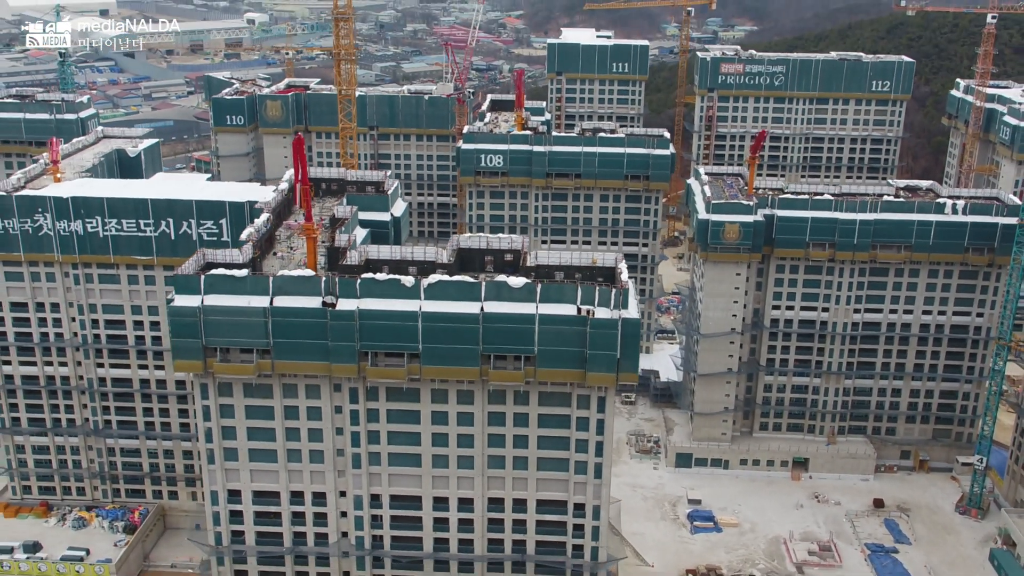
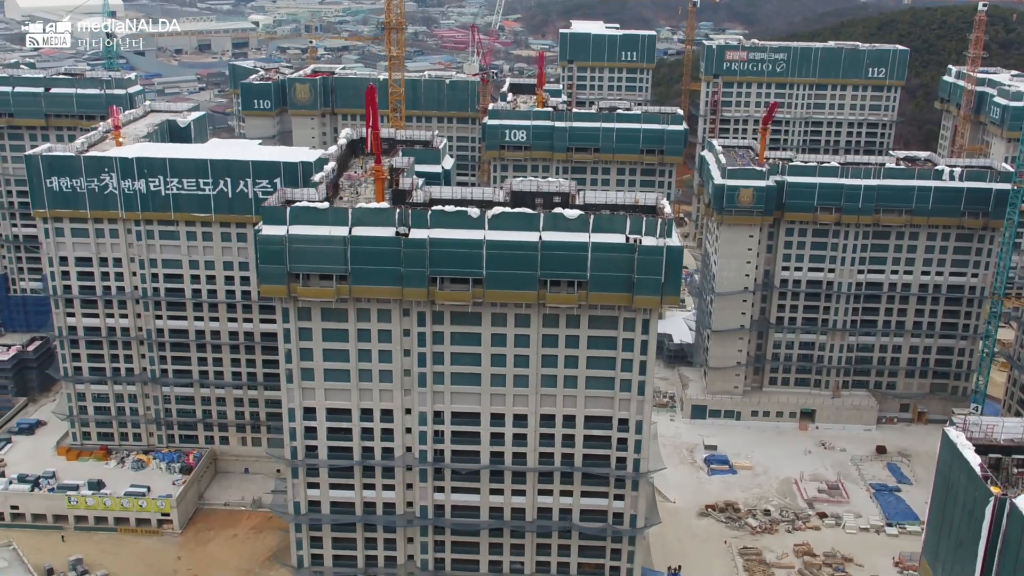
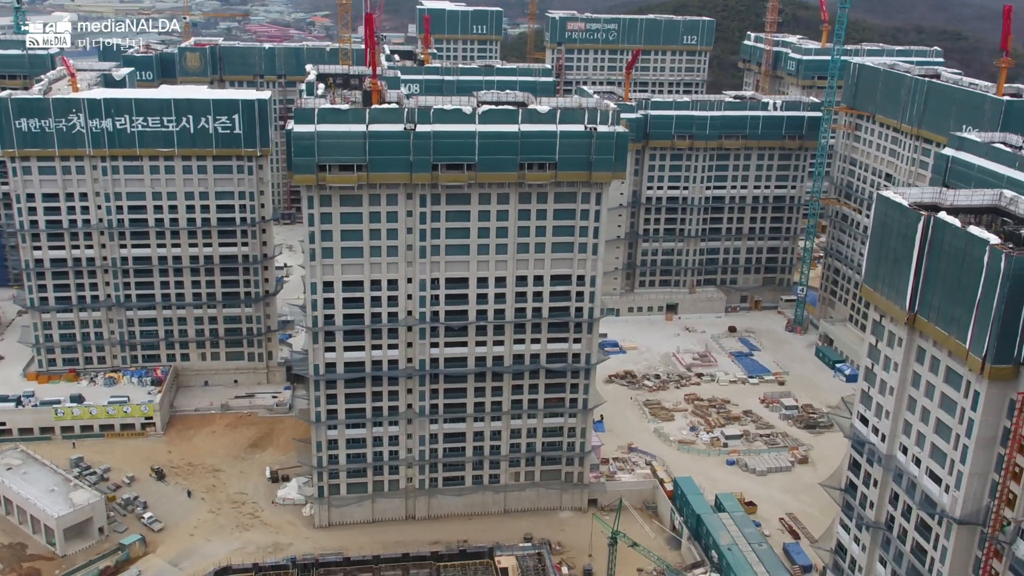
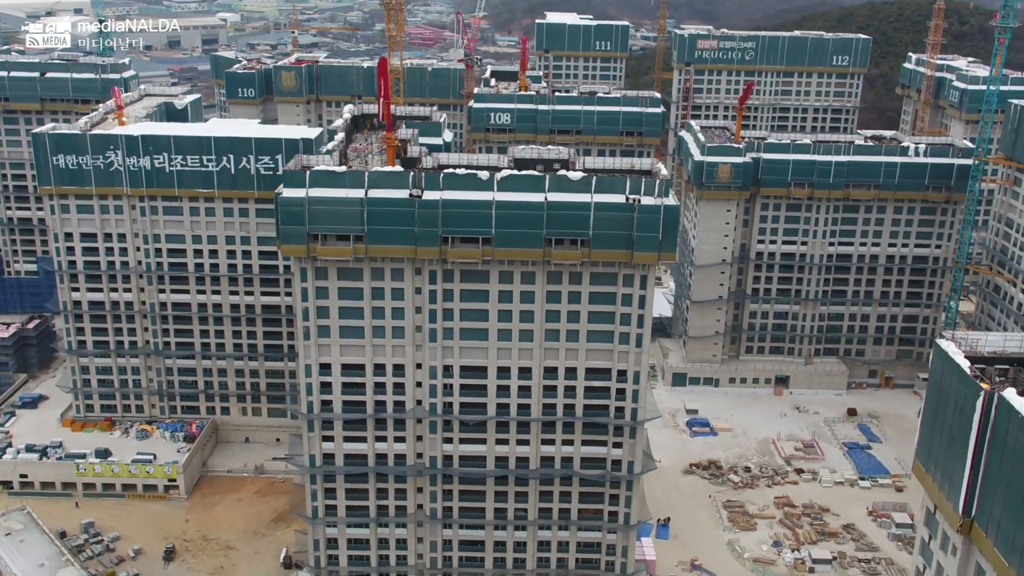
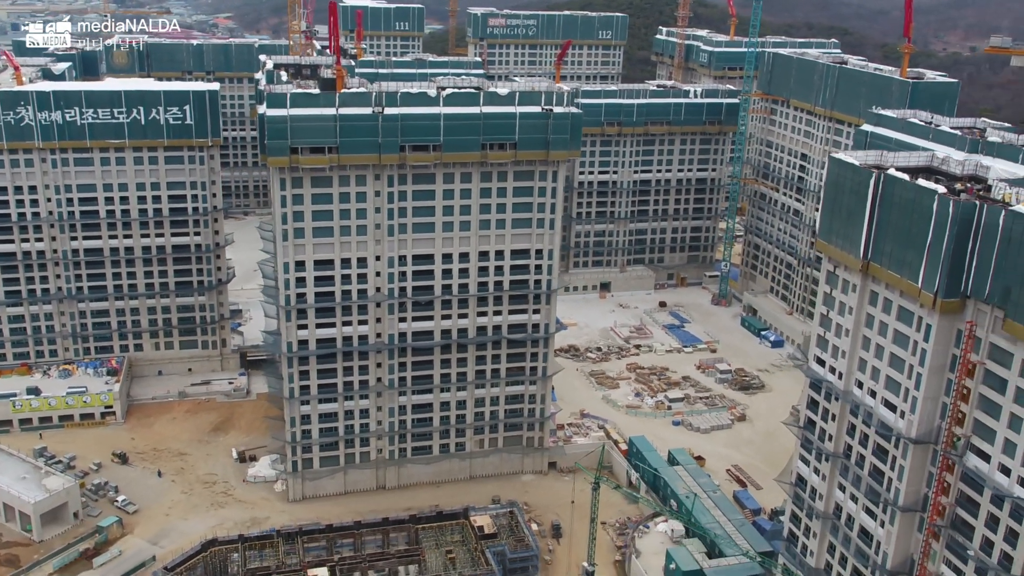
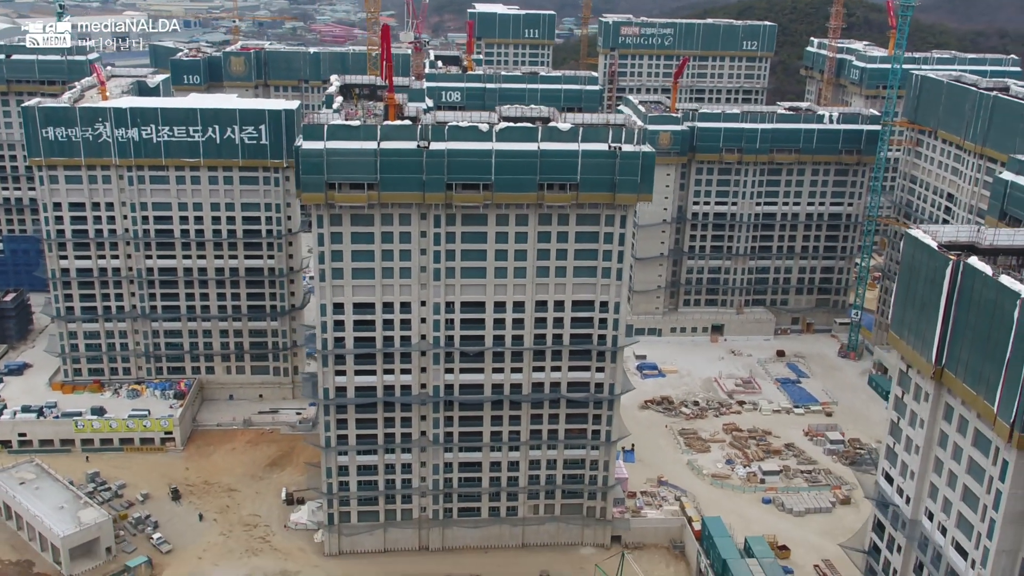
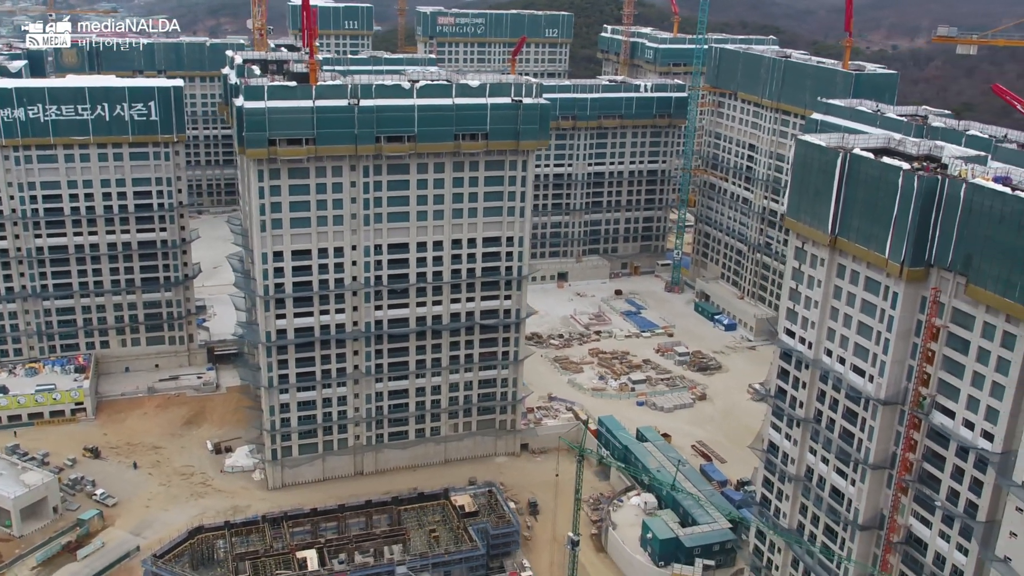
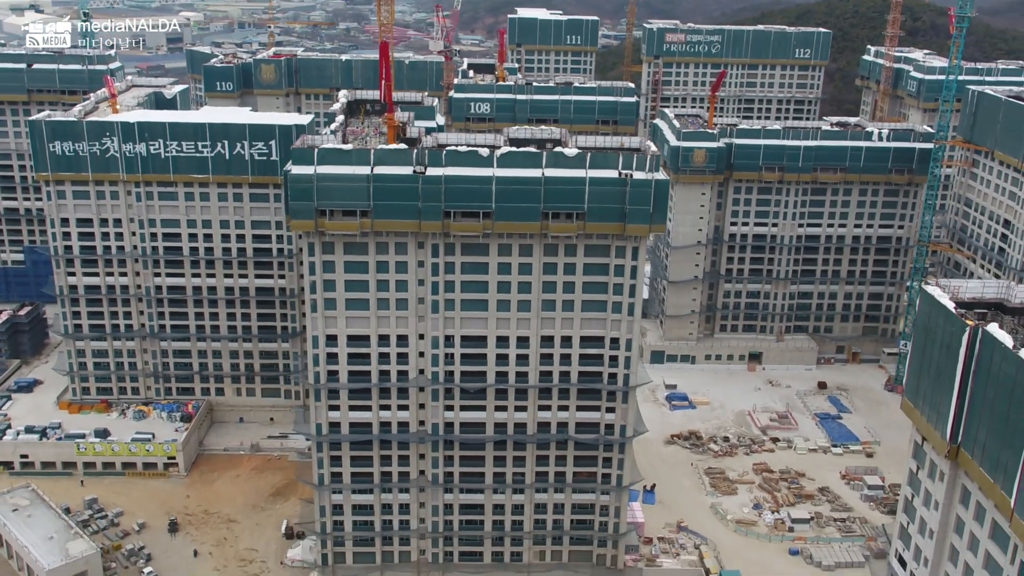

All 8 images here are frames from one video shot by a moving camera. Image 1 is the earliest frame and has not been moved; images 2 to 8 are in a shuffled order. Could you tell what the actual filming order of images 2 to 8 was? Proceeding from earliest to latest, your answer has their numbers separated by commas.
2, 4, 8, 6, 3, 5, 7
